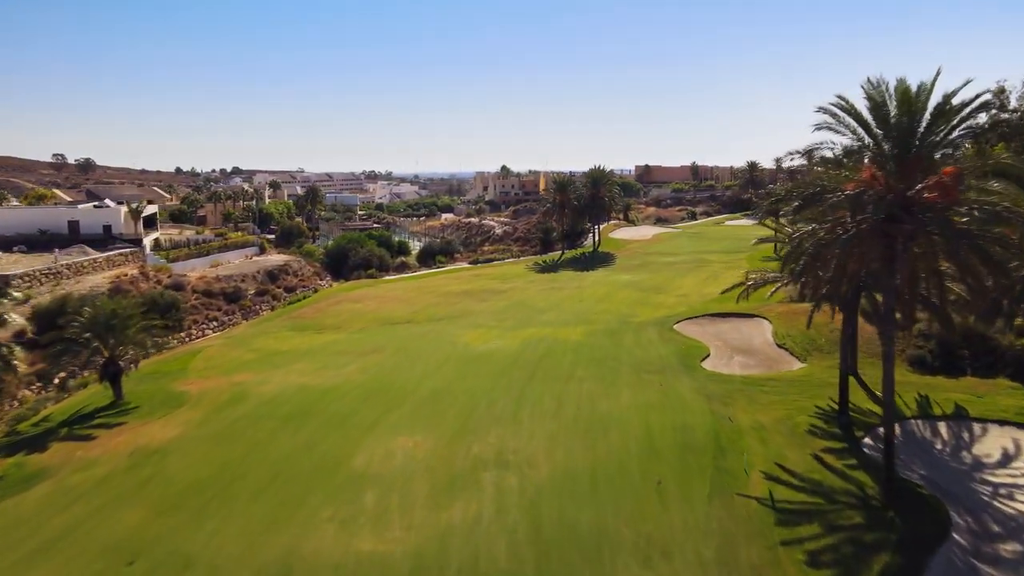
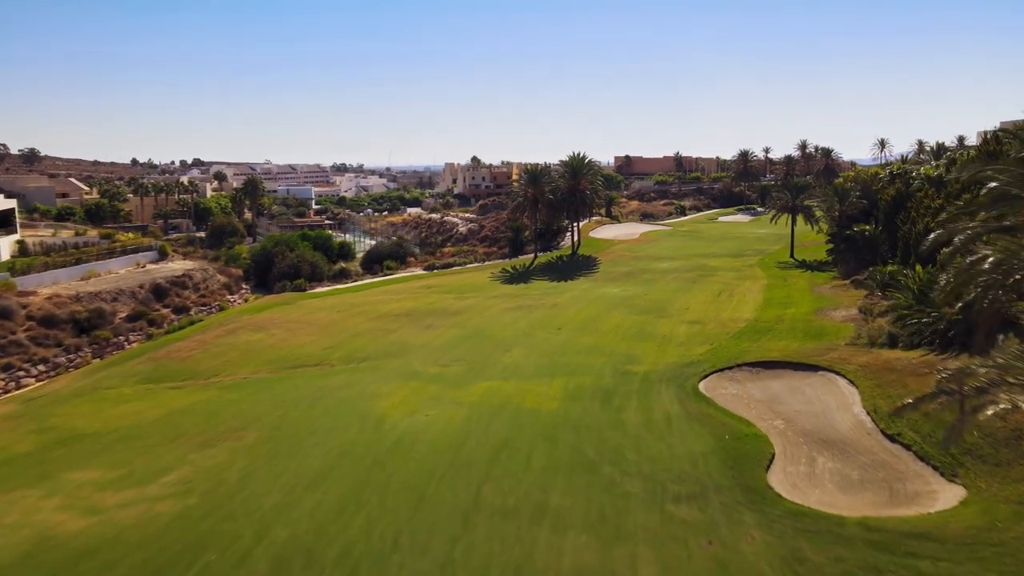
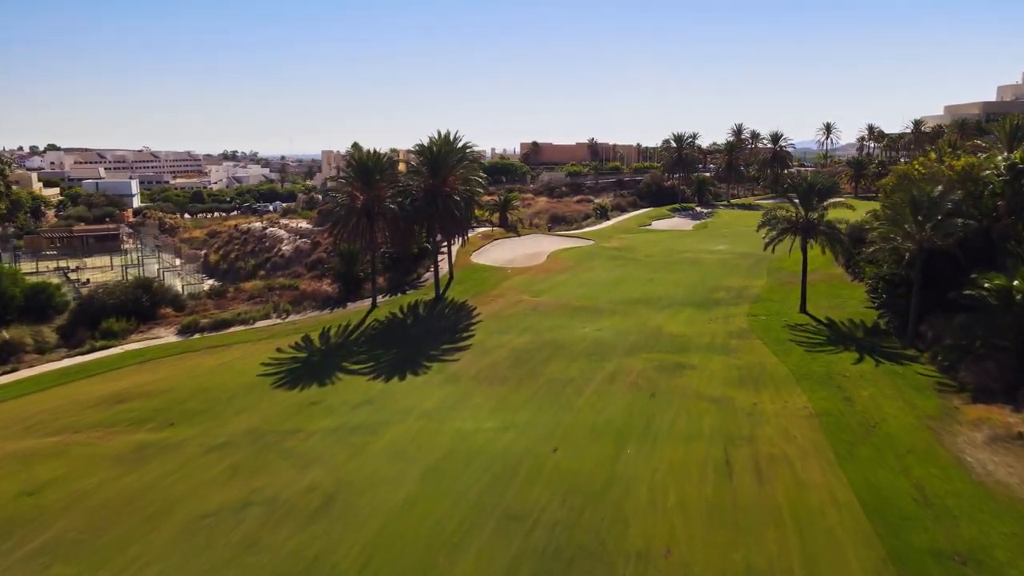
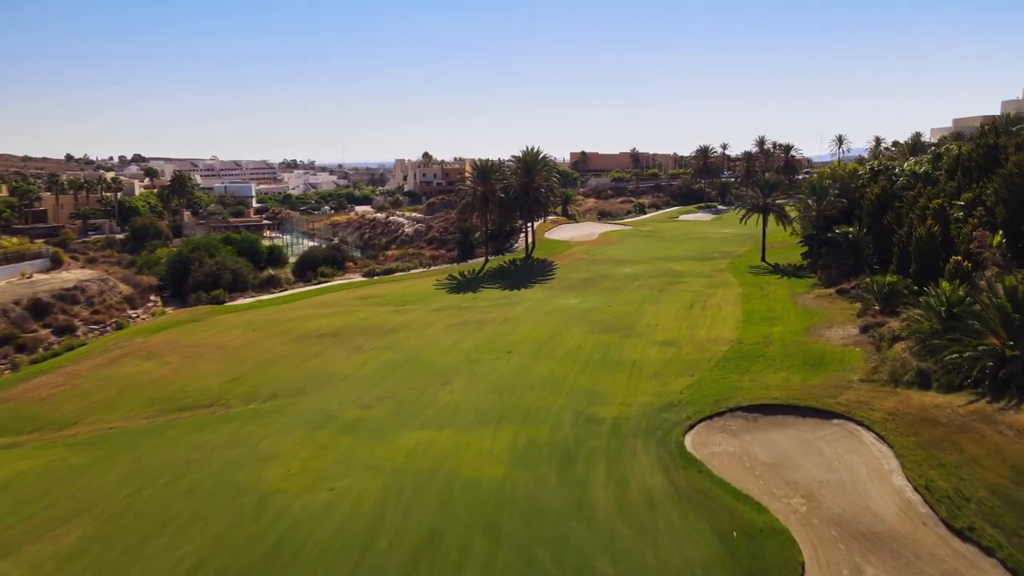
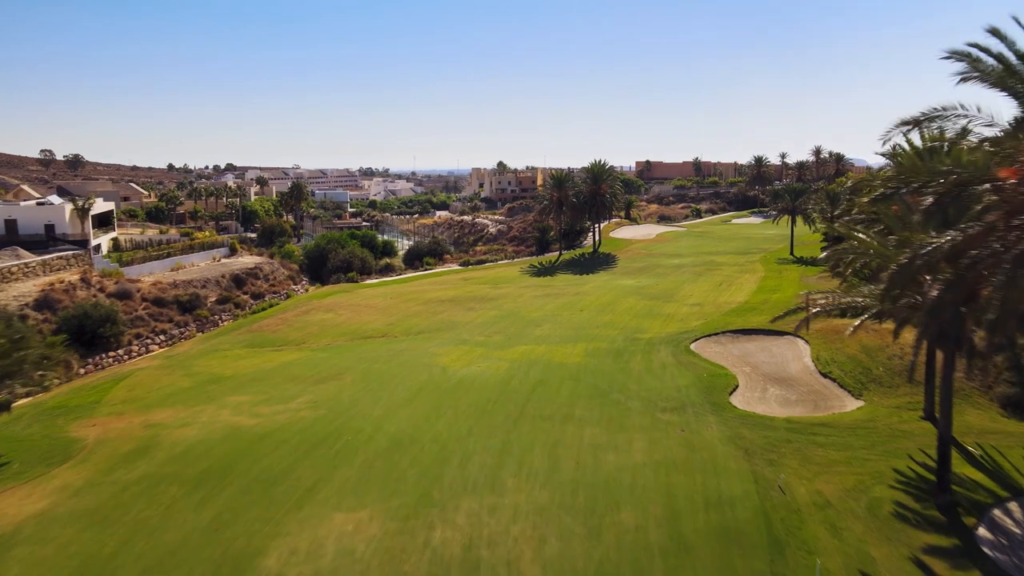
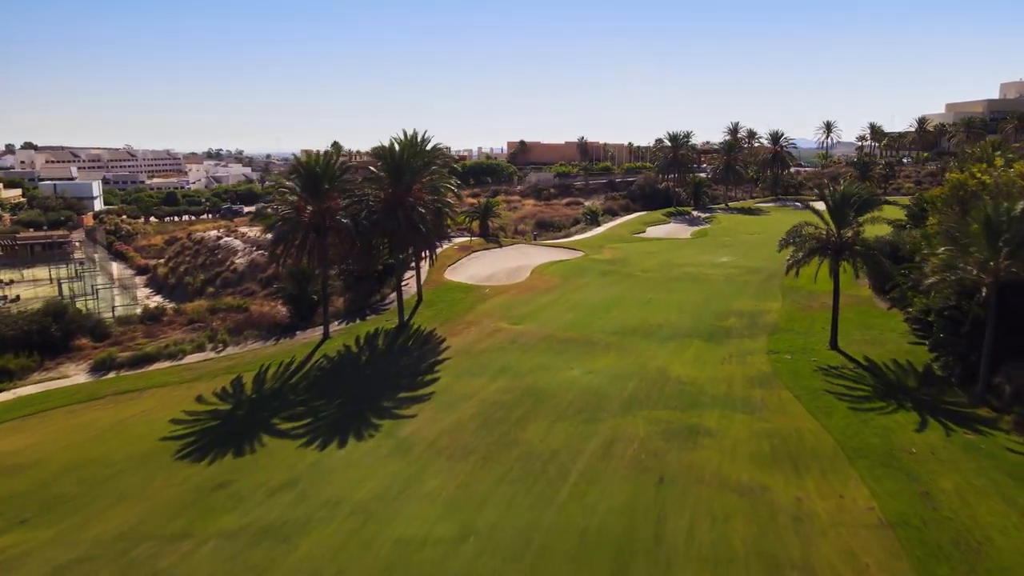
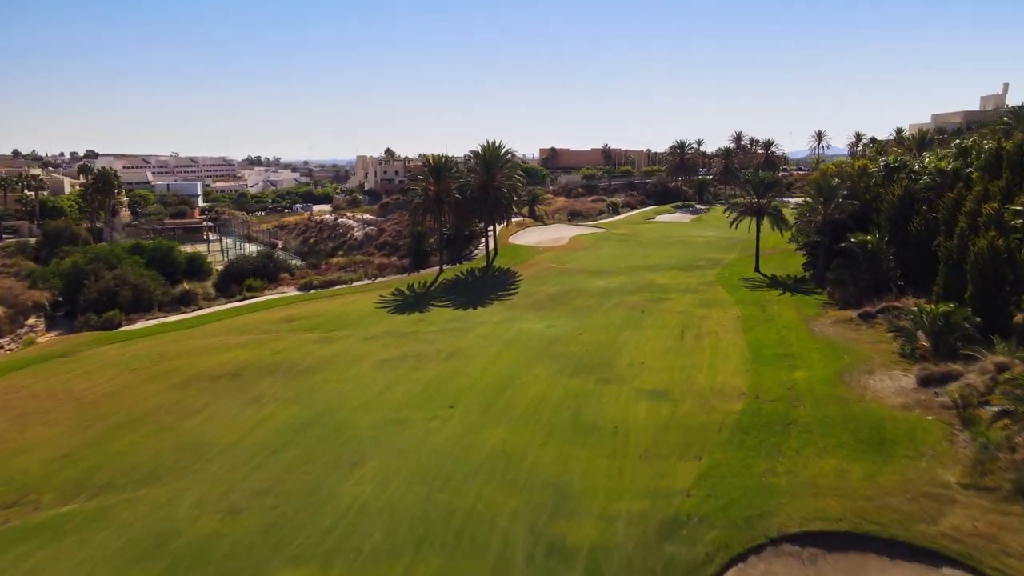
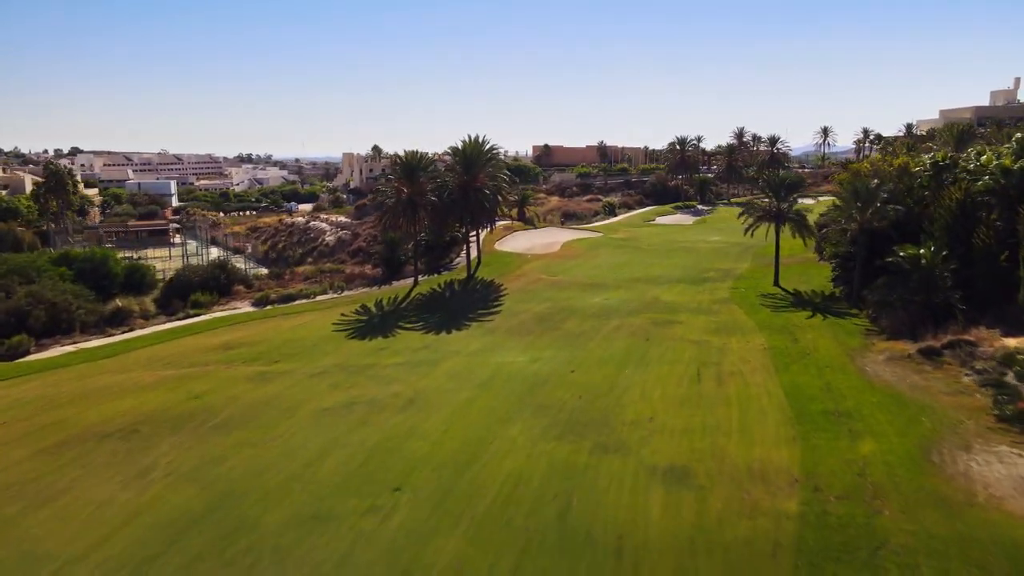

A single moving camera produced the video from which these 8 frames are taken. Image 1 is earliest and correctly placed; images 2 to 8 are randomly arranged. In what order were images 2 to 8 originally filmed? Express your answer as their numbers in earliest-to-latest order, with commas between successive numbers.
5, 2, 4, 7, 8, 3, 6
